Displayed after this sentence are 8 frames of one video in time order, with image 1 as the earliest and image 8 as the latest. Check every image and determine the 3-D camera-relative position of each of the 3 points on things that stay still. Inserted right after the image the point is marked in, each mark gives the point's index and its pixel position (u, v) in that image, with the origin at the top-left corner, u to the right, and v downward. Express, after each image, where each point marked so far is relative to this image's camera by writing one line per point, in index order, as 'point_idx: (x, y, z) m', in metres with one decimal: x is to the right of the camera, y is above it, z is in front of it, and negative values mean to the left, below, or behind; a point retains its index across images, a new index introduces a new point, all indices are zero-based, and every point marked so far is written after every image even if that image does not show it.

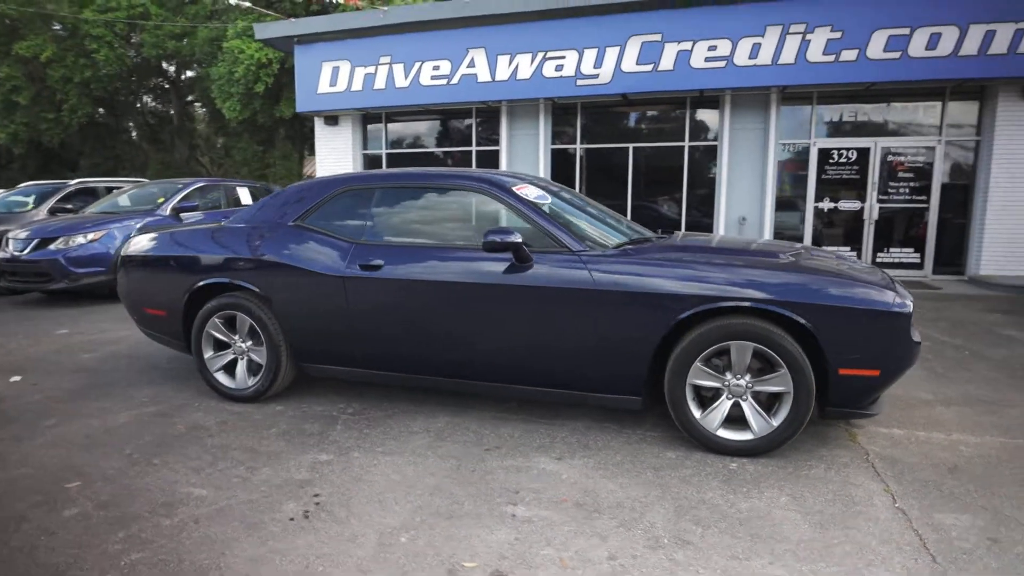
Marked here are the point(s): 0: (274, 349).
0: (-1.9, -0.5, +4.7) m
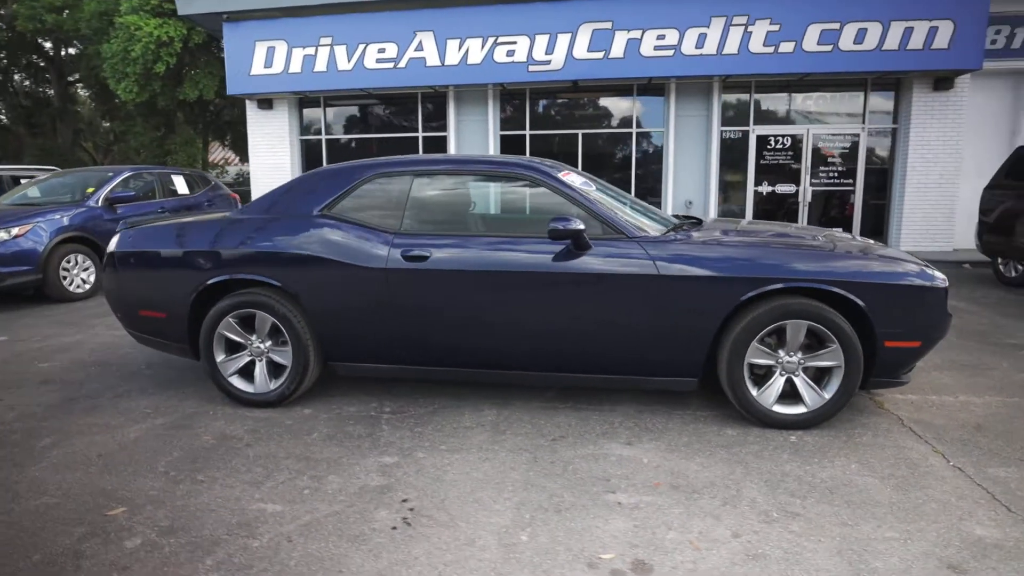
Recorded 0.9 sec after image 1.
0: (-1.6, -0.4, +4.3) m
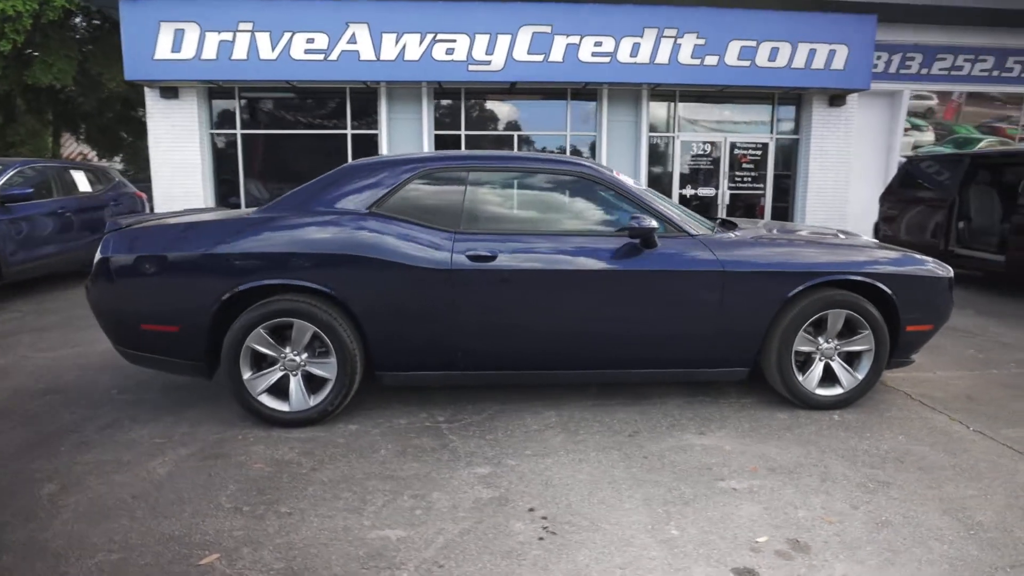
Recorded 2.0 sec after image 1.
0: (-1.2, -0.5, +4.0) m
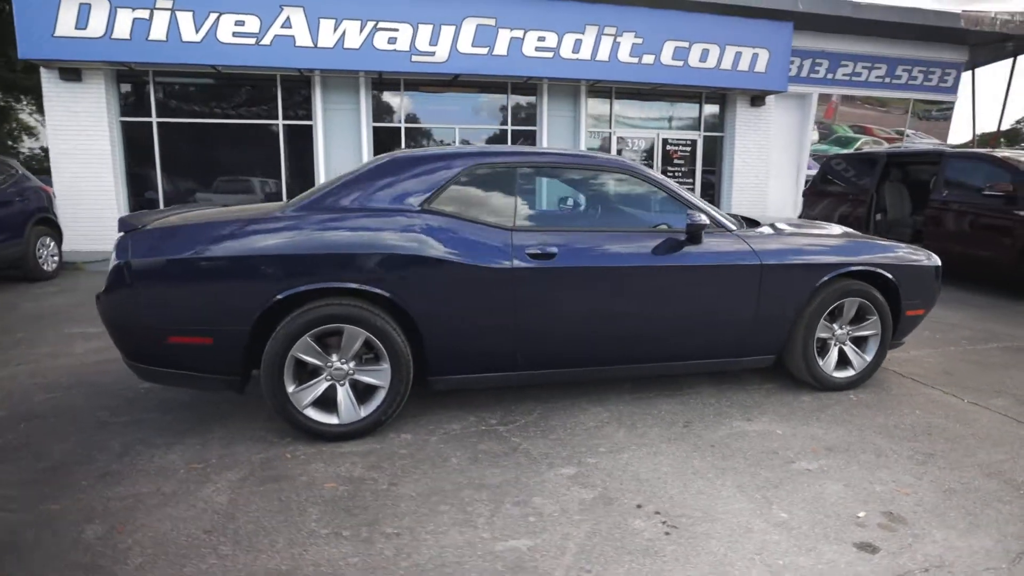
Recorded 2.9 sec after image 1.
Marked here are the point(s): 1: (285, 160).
0: (-0.8, -0.5, +3.7) m
1: (-4.5, +2.6, +11.9) m
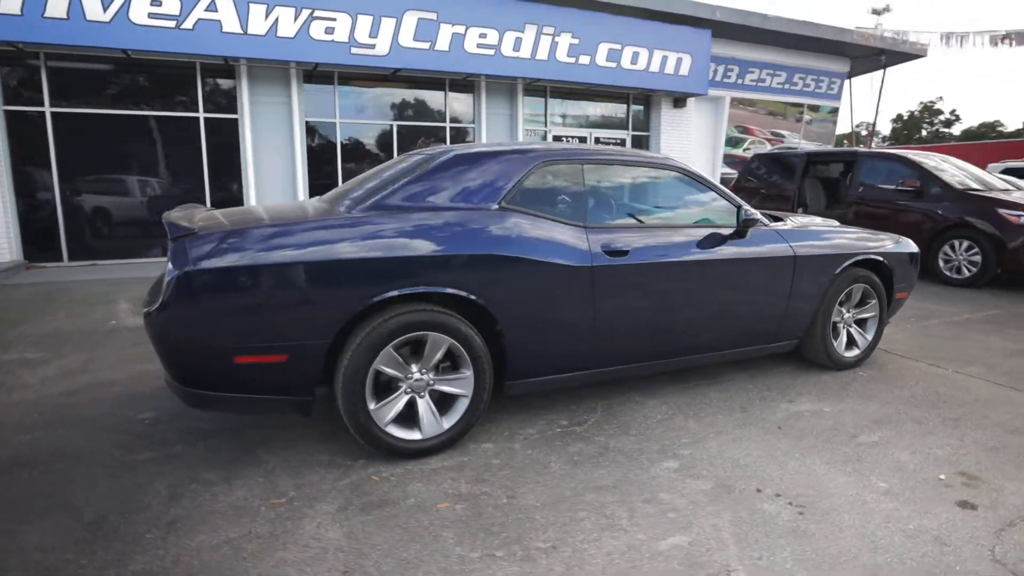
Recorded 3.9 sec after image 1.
0: (-0.2, -0.5, +3.6) m
1: (-5.6, +2.4, +10.9) m
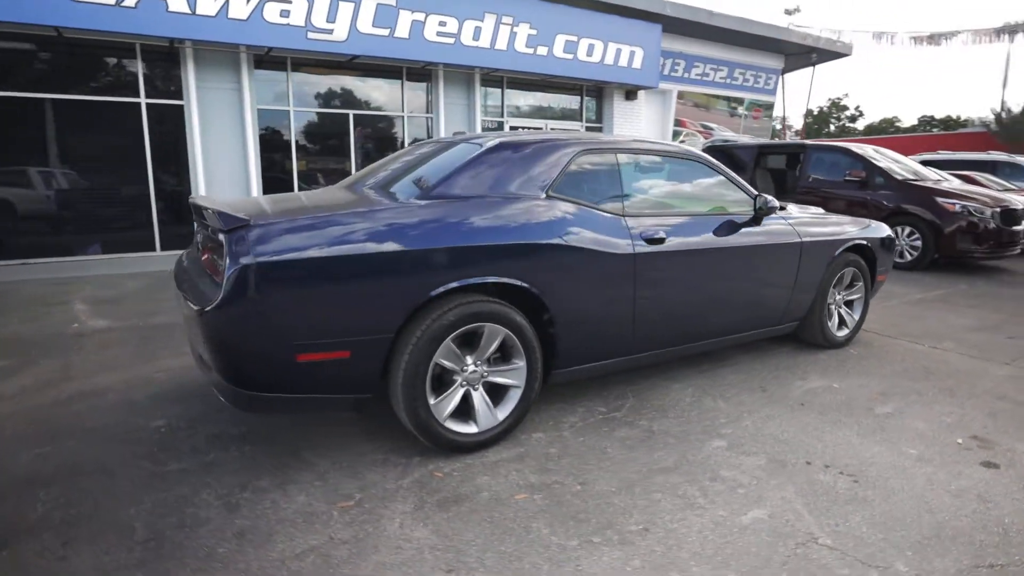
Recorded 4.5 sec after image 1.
0: (+0.1, -0.4, +3.6) m
1: (-6.2, +2.4, +10.1) m
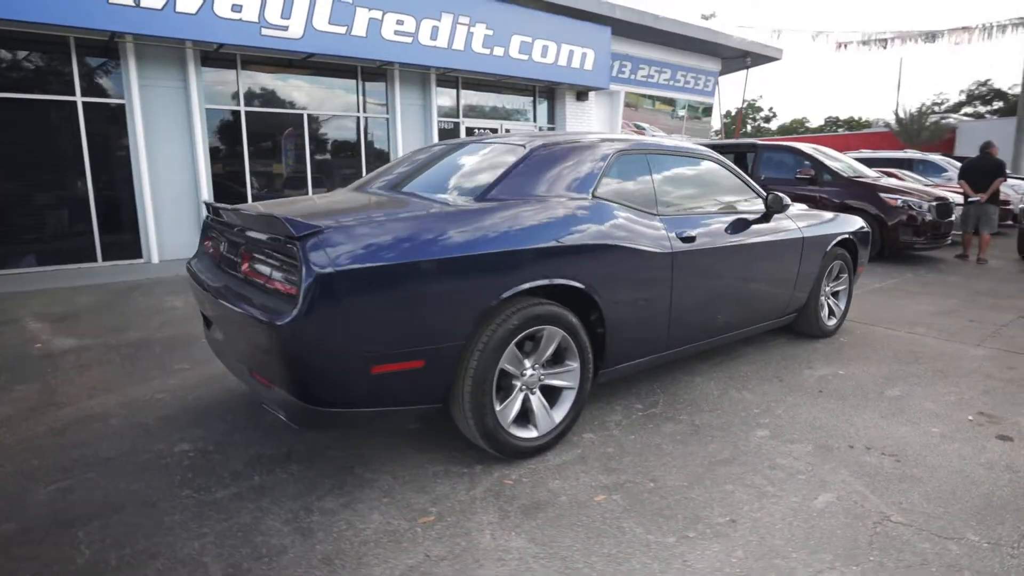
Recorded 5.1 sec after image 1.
0: (+0.4, -0.5, +3.6) m
1: (-6.7, +2.2, +9.3) m
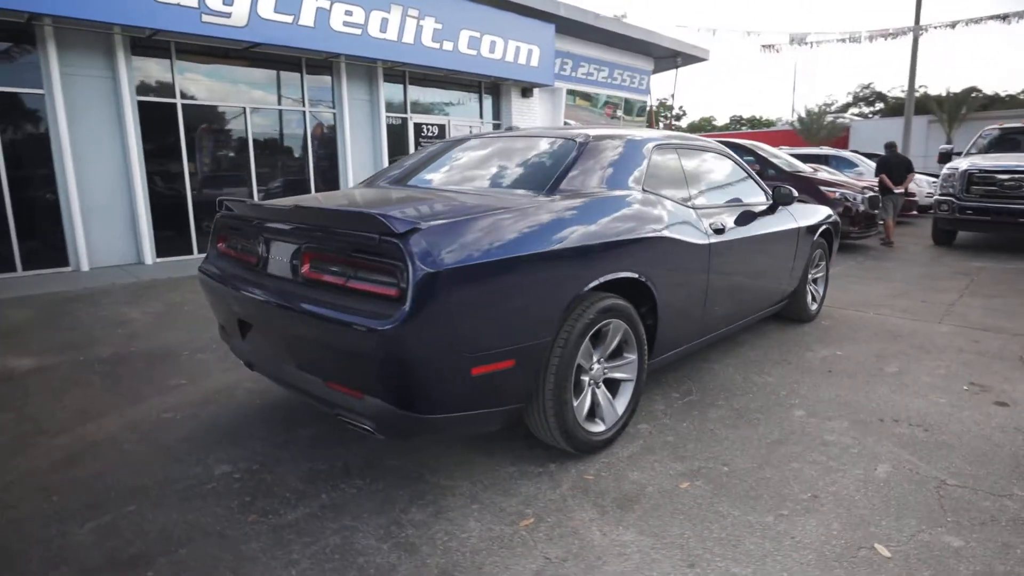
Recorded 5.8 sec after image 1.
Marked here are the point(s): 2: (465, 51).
0: (+0.8, -0.4, +3.6) m
1: (-7.1, +2.0, +8.3) m
2: (-1.0, +5.0, +12.5) m
